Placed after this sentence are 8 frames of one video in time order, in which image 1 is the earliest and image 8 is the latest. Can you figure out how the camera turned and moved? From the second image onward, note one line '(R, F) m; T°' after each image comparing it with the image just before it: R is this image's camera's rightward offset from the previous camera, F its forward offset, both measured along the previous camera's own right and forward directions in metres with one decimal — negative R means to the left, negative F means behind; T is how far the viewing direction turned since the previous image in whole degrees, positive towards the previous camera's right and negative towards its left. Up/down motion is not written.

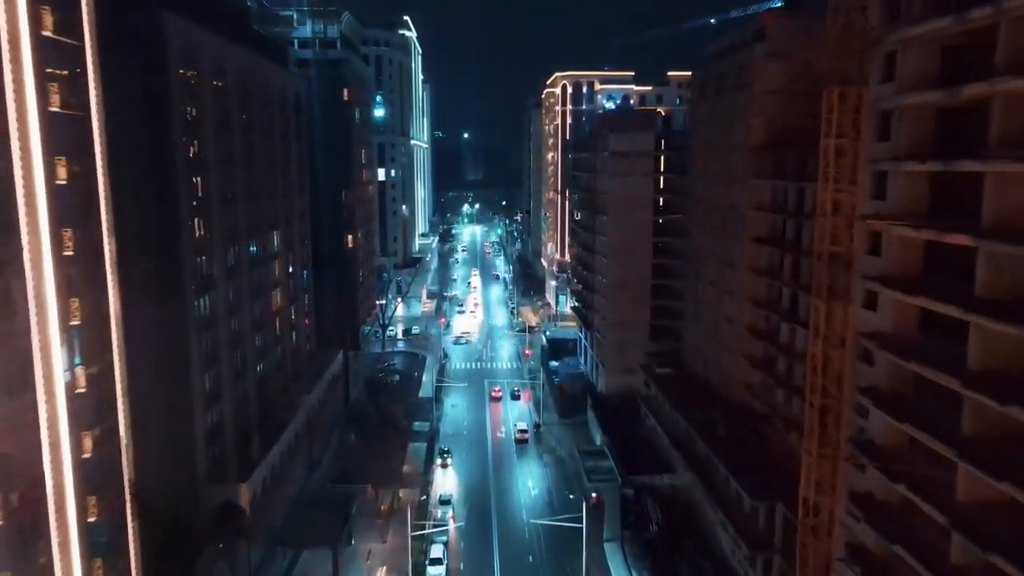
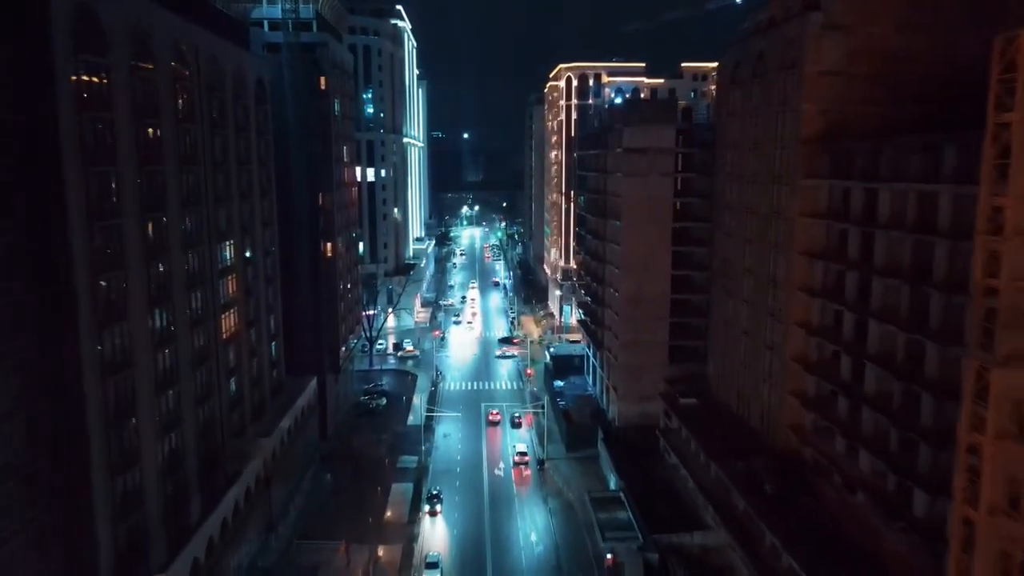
(+0.1, +8.2) m; 0°
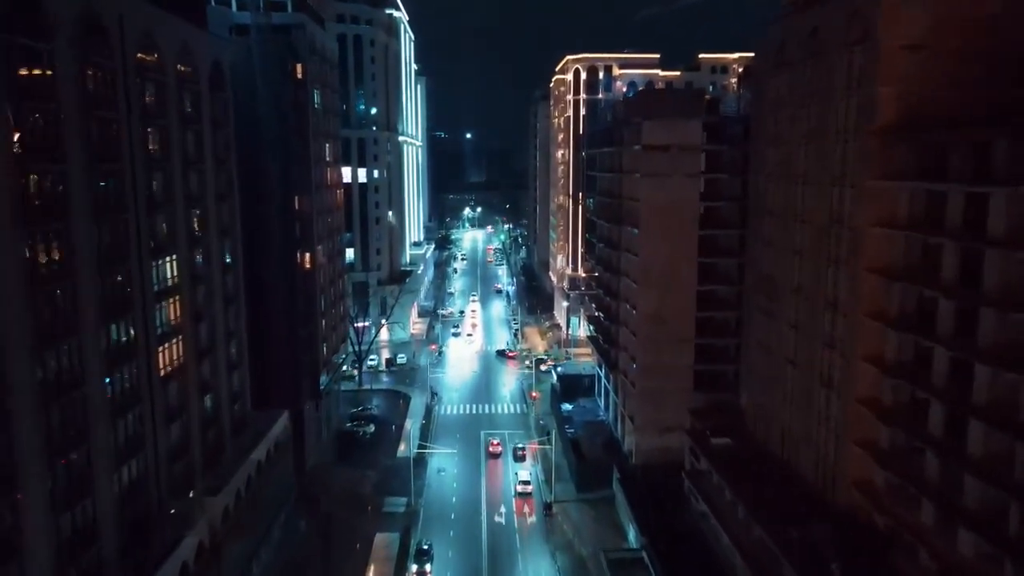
(+0.1, +7.5) m; 0°
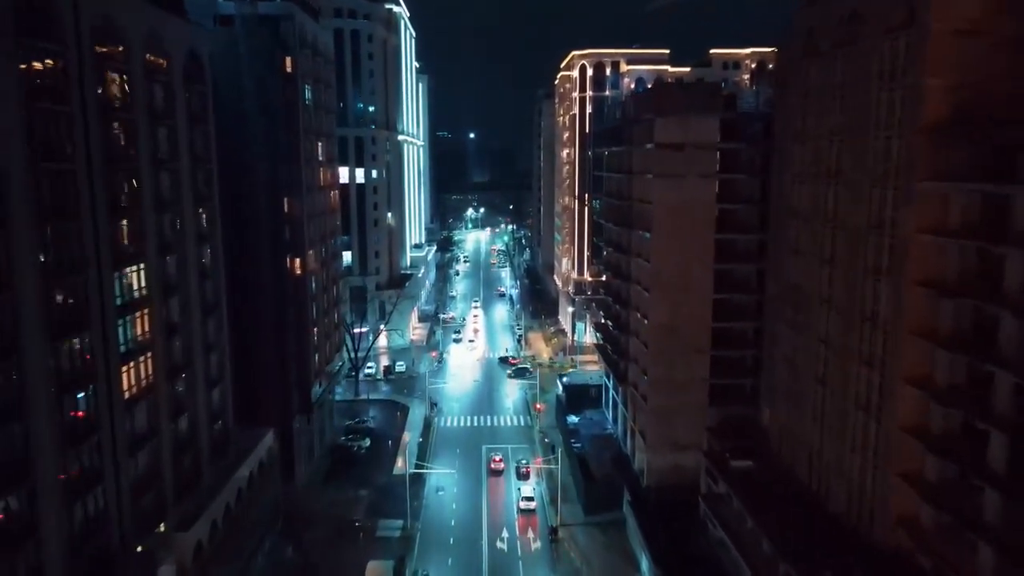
(0.0, +3.4) m; 0°
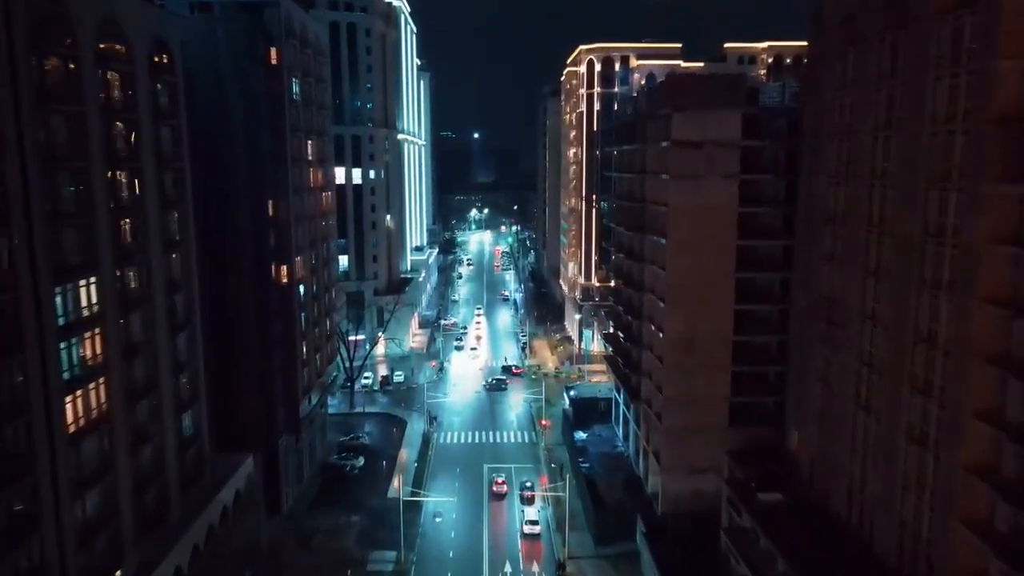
(+0.1, +4.0) m; 0°
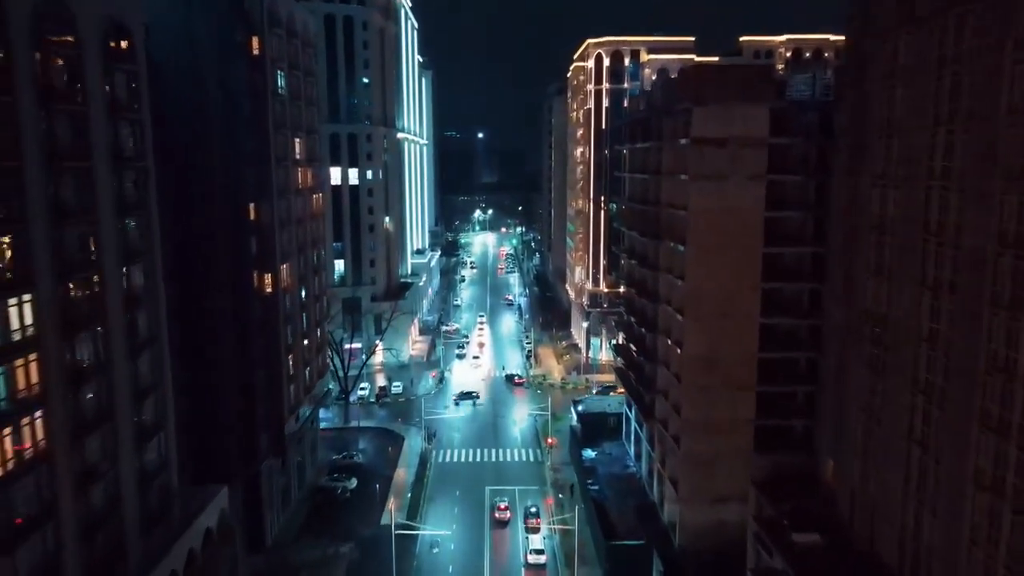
(+0.1, +4.0) m; 0°
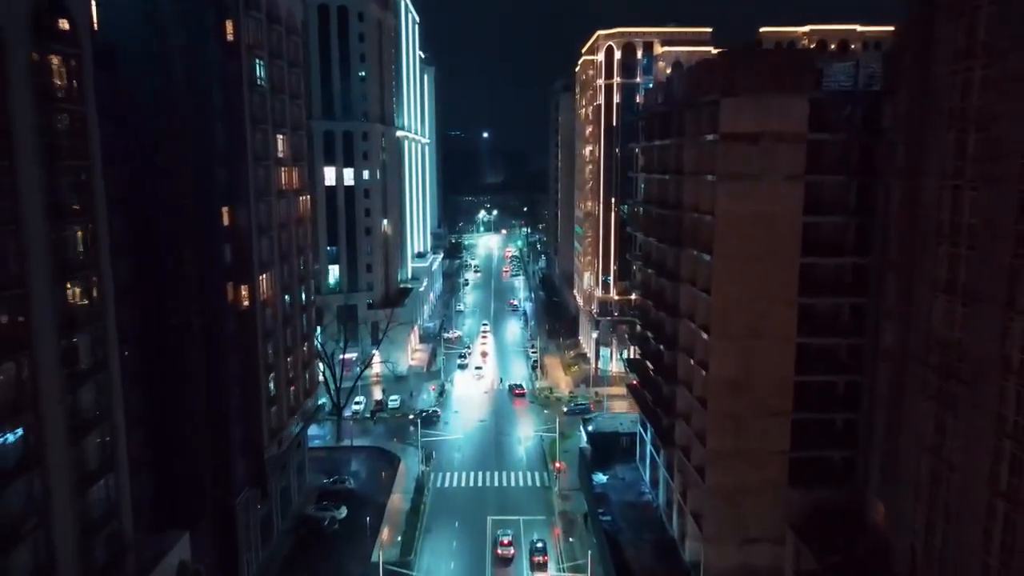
(0.0, +4.6) m; 0°
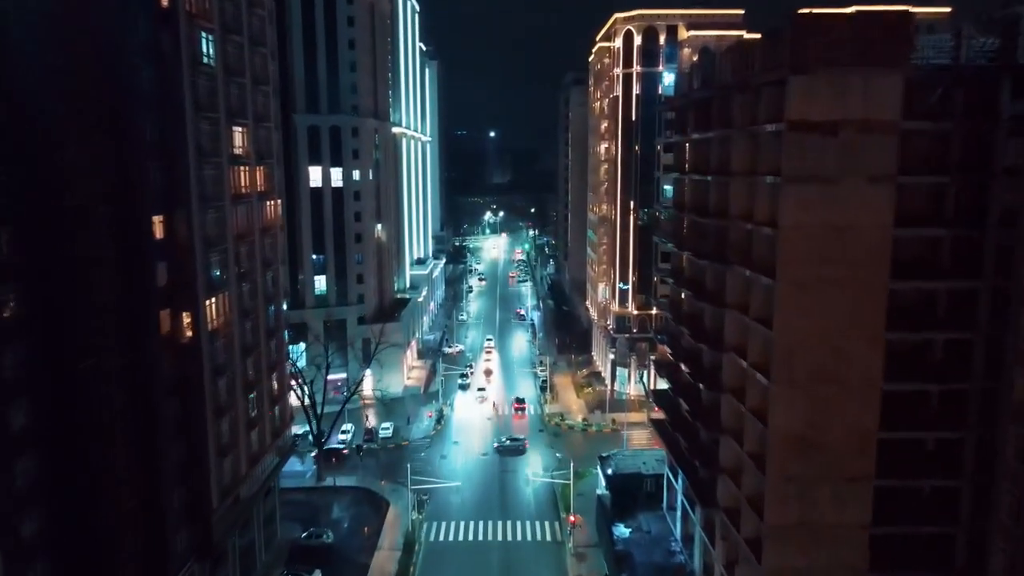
(0.0, +7.8) m; 0°
